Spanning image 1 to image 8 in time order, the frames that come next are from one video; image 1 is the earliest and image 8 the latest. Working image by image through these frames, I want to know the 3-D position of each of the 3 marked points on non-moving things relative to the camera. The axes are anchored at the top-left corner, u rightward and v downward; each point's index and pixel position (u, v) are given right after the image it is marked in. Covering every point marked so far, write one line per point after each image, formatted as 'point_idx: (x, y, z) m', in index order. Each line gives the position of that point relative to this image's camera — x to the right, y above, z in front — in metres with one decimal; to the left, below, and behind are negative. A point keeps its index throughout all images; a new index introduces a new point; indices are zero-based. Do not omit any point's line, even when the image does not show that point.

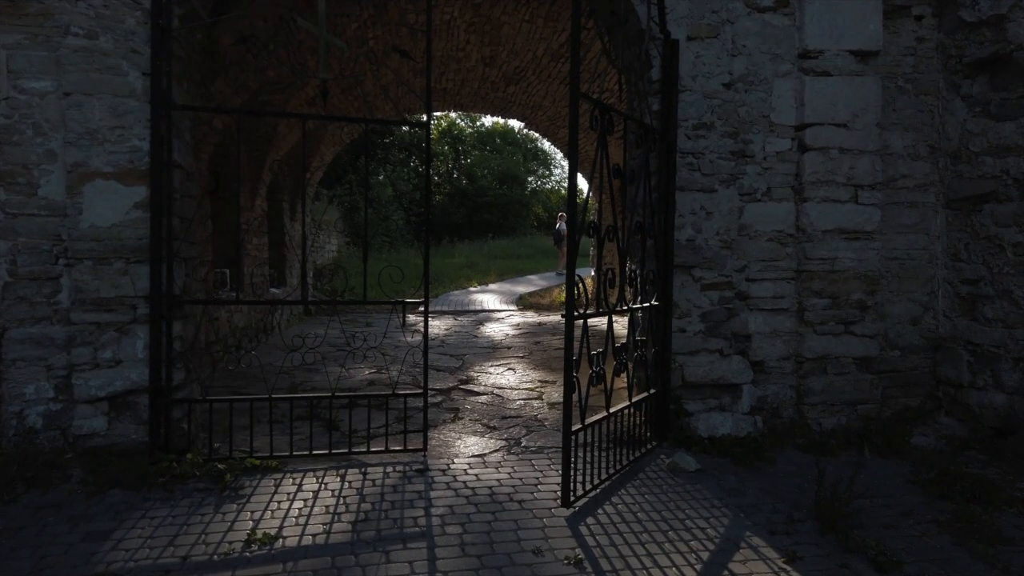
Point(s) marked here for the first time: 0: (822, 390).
0: (+1.8, -0.6, +4.3) m
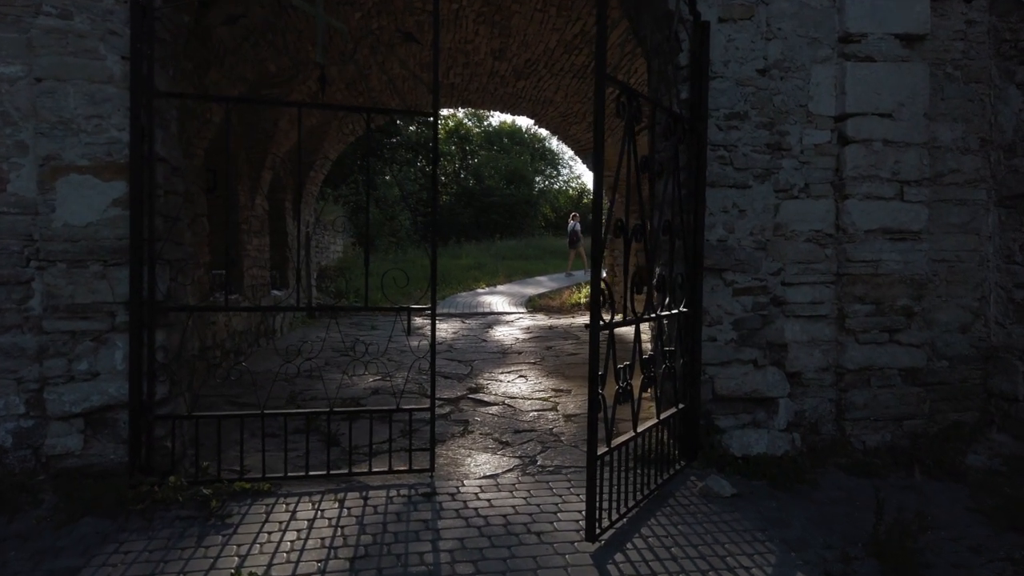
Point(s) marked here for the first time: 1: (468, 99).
0: (+1.9, -0.6, +3.9) m
1: (-0.6, +2.5, +9.5) m
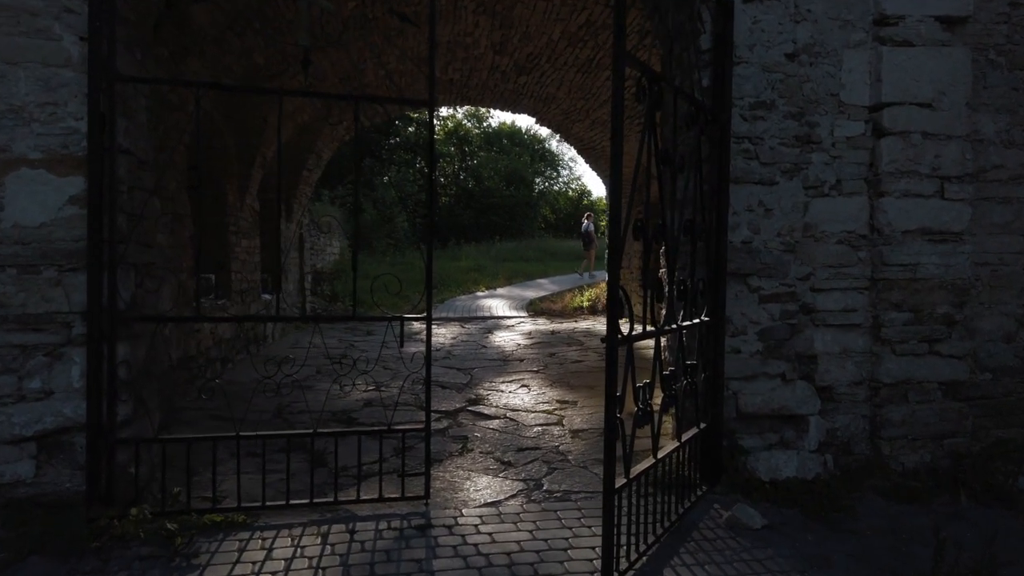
0: (+1.9, -0.7, +3.6) m
1: (-0.6, +2.4, +9.1) m
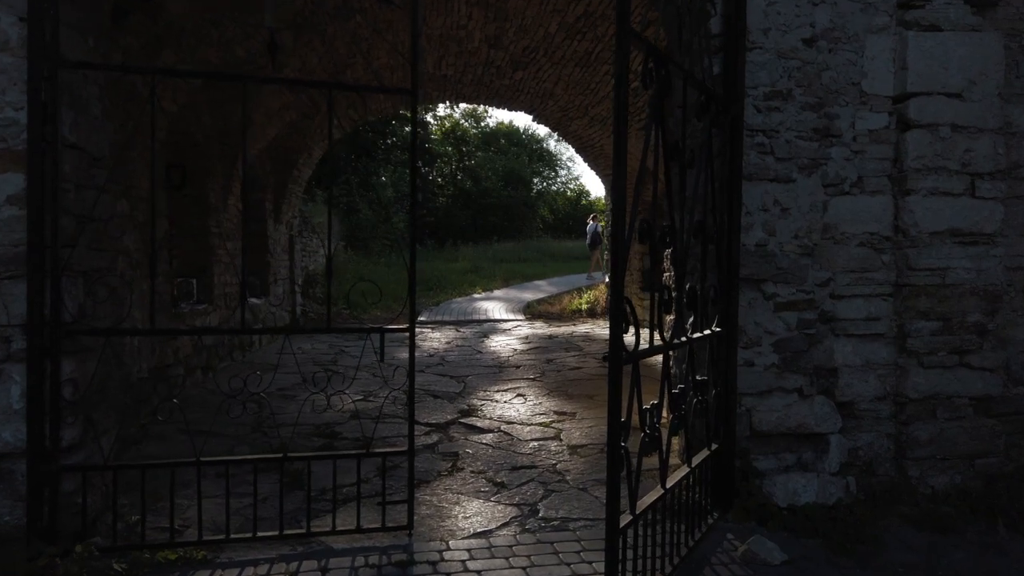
0: (+1.9, -0.7, +3.3) m
1: (-0.6, +2.4, +8.8) m
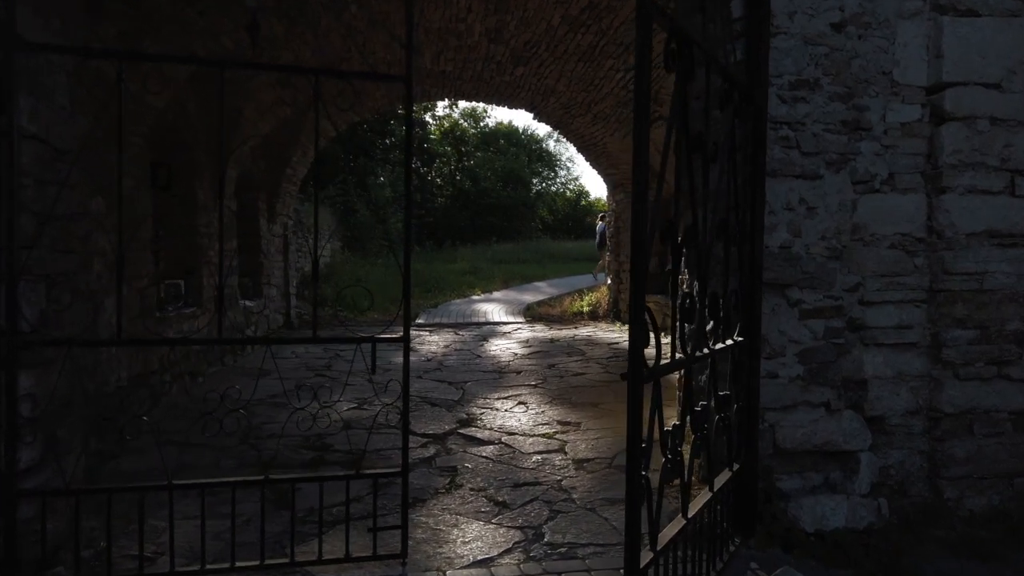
0: (+1.9, -0.7, +3.0) m
1: (-0.6, +2.4, +8.6) m
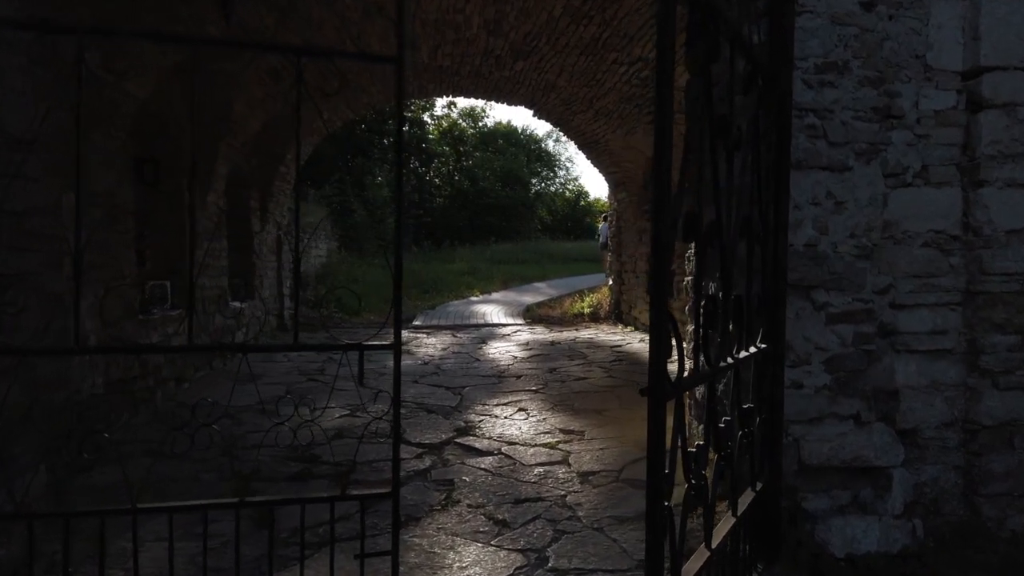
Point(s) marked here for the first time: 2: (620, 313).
0: (+1.9, -0.7, +2.8) m
1: (-0.6, +2.4, +8.3) m
2: (+1.6, -0.4, +10.4) m
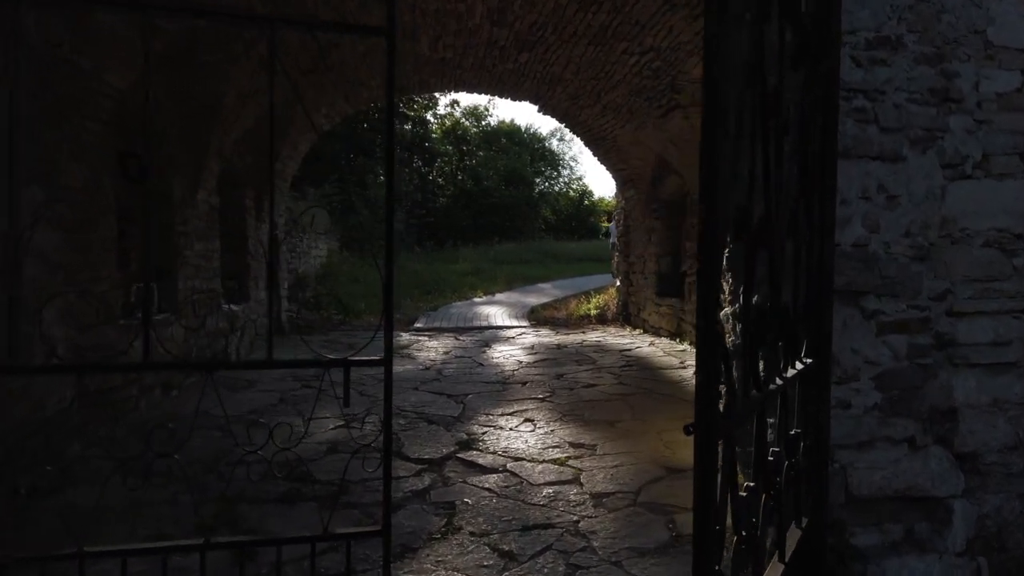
0: (+2.0, -0.7, +2.5) m
1: (-0.6, +2.3, +8.0) m
2: (+1.6, -0.4, +10.1) m
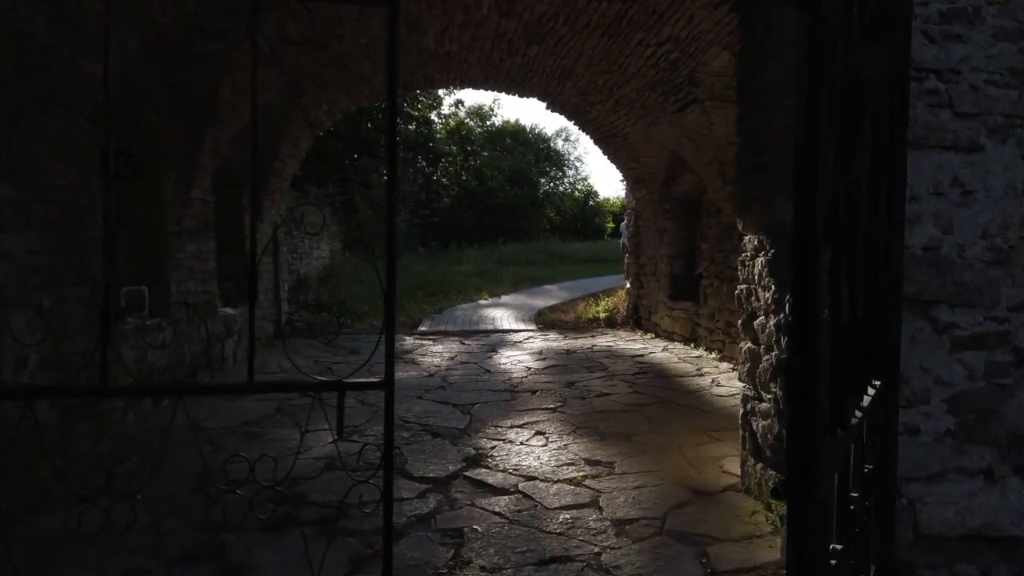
0: (+2.0, -0.8, +2.2) m
1: (-0.5, +2.3, +7.7) m
2: (+1.7, -0.4, +9.8) m
